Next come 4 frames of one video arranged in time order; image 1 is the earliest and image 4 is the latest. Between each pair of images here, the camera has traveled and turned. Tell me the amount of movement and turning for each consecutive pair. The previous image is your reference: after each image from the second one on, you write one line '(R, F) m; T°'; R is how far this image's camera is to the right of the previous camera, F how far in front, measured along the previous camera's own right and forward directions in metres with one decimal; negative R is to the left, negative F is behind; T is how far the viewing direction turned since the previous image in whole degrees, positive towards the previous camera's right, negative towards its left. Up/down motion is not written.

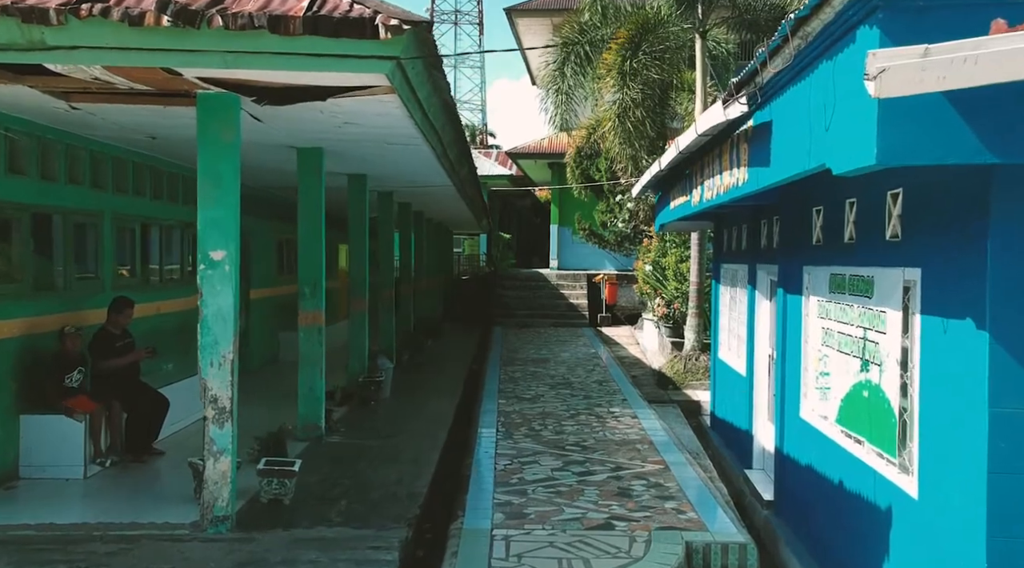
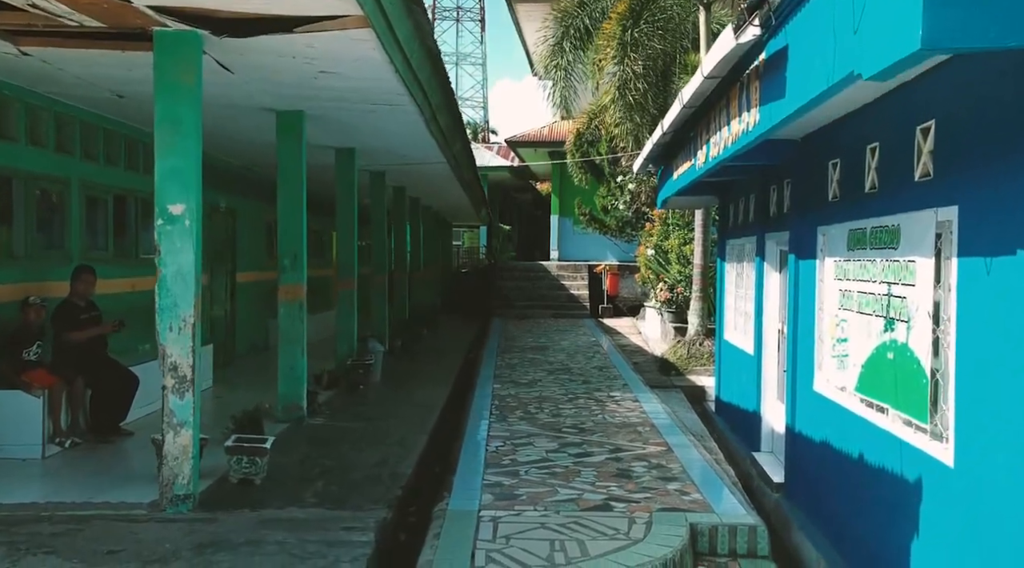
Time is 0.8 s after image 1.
(+0.1, +0.4) m; 0°
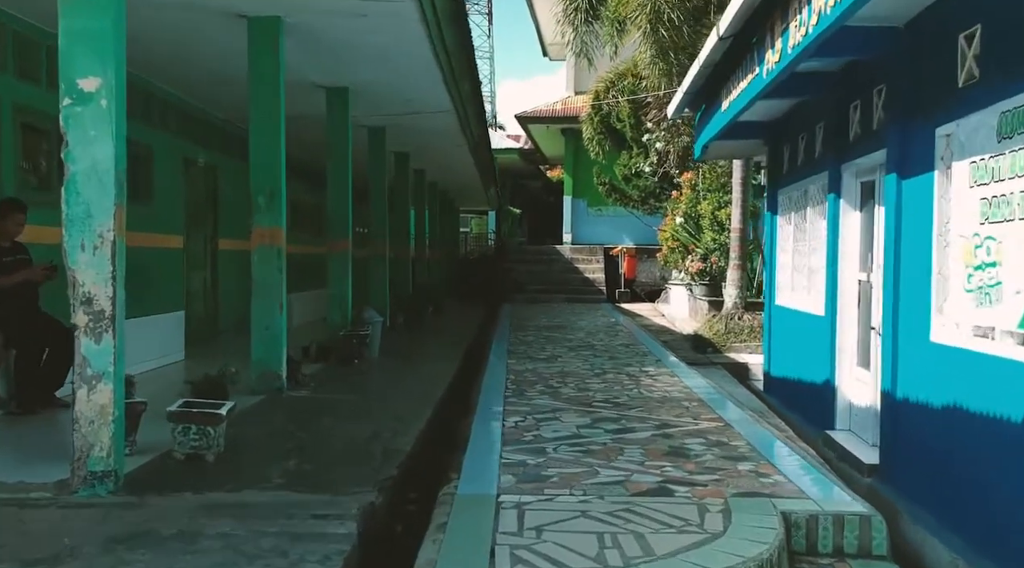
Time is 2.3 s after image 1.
(-0.1, +1.1) m; 0°
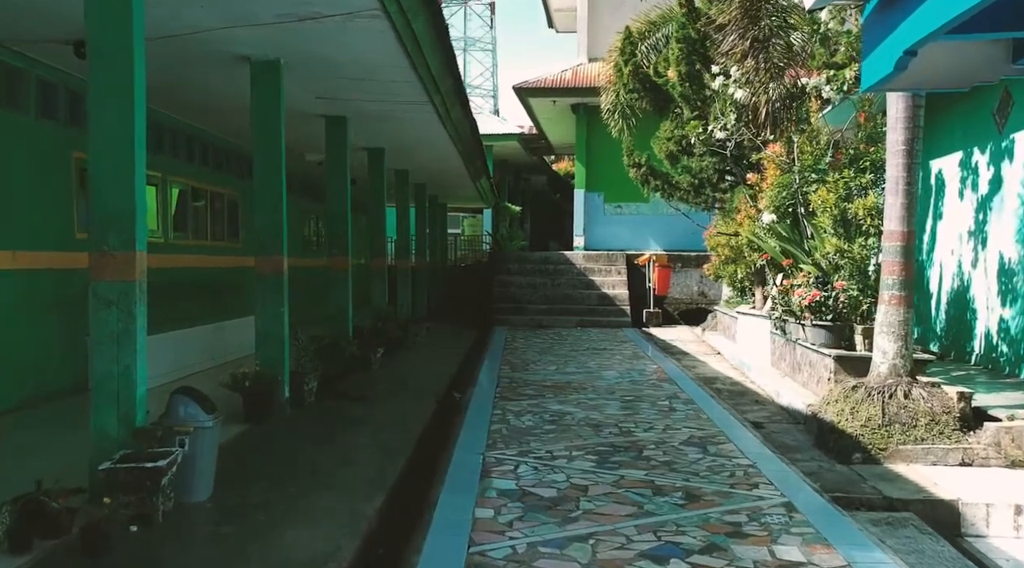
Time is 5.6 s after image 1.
(+0.1, +4.1) m; 0°
